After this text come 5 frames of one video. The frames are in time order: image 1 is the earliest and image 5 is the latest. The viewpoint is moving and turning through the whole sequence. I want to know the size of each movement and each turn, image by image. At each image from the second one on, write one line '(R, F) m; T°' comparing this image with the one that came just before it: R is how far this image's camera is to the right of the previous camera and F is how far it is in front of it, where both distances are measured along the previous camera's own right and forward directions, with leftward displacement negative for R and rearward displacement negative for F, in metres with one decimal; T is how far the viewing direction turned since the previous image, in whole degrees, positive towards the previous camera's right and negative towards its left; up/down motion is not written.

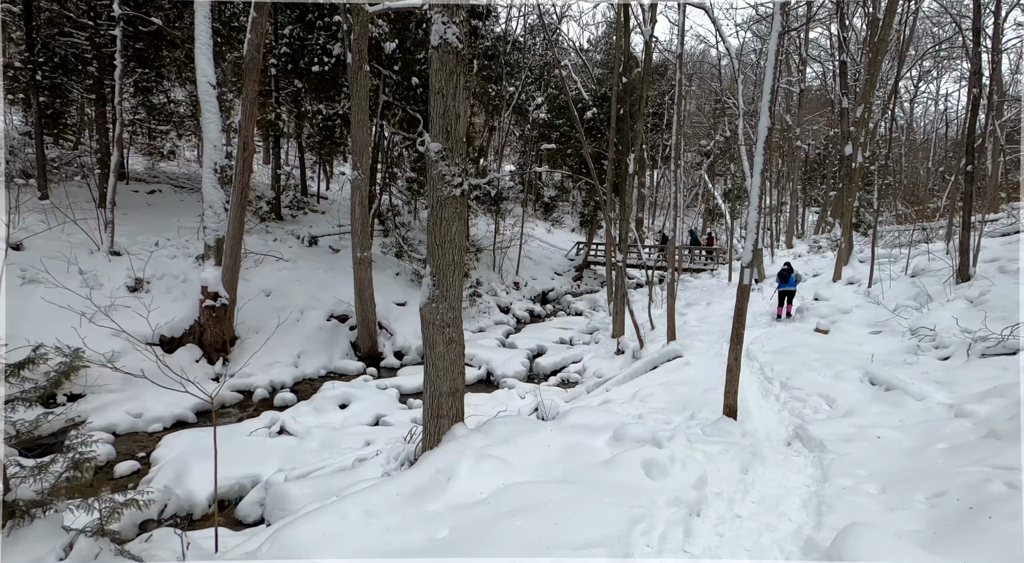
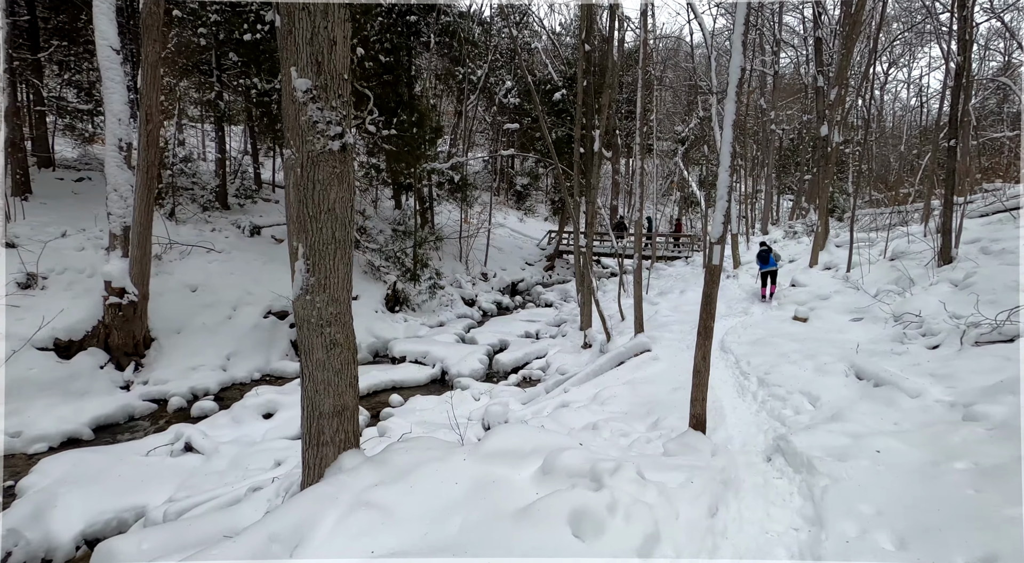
(+0.4, +1.0) m; +2°
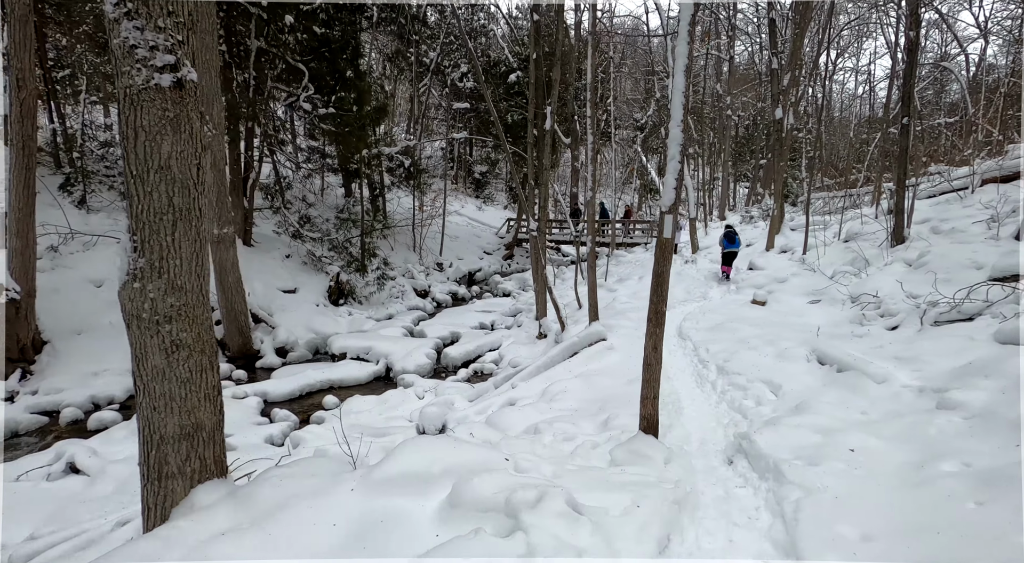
(+0.3, +0.7) m; +3°
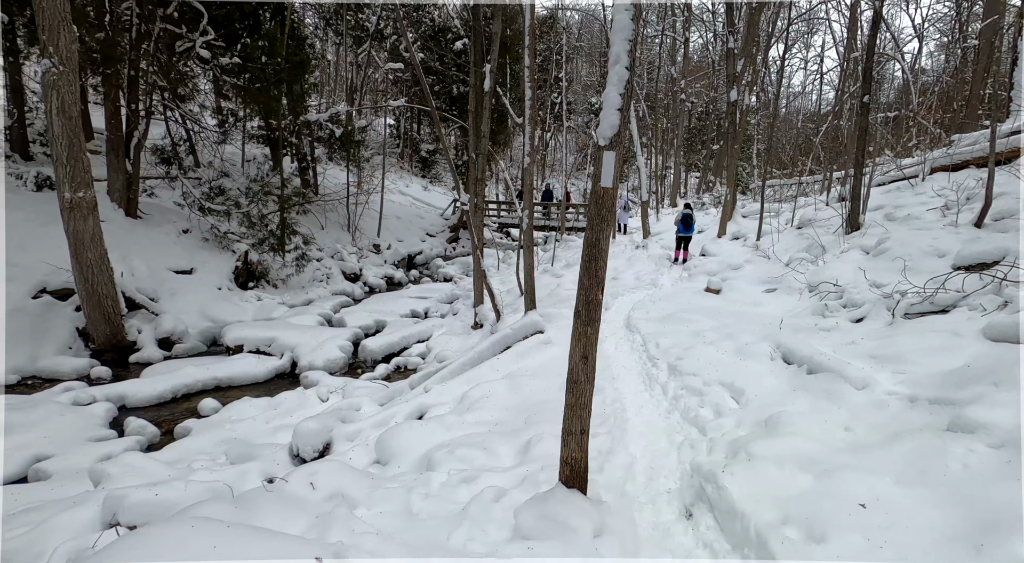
(+0.4, +1.3) m; +4°
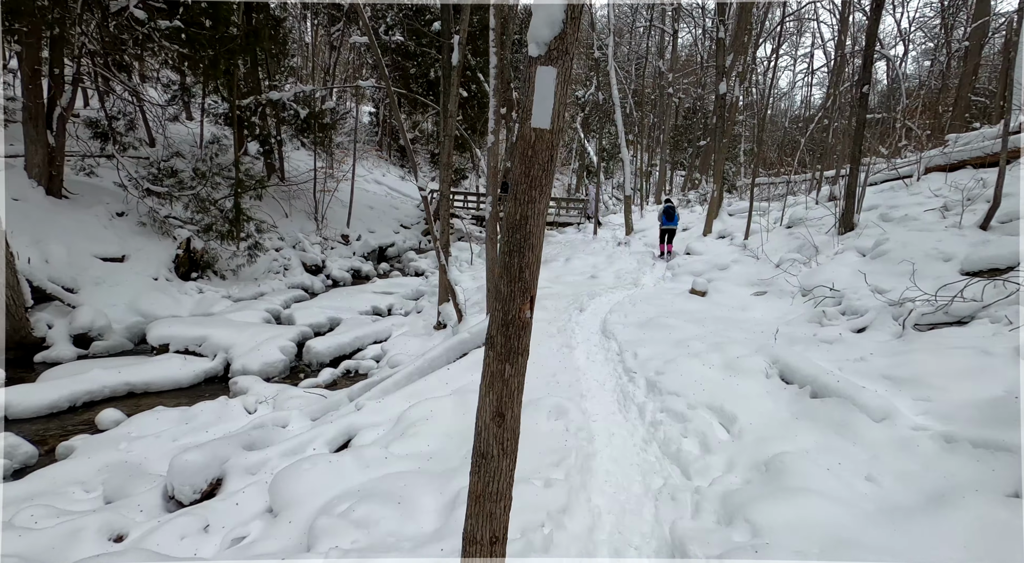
(+0.3, +1.0) m; +1°
